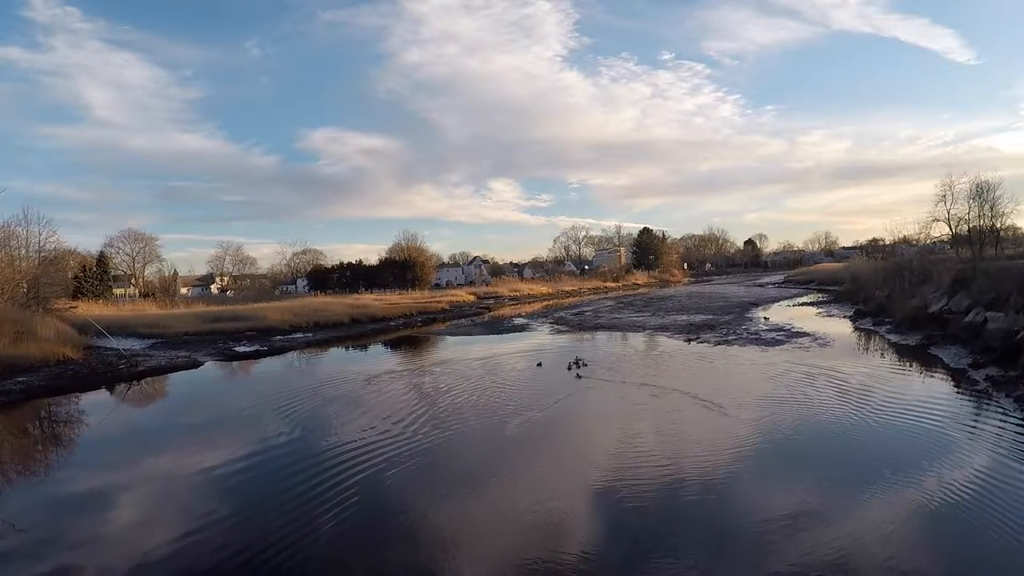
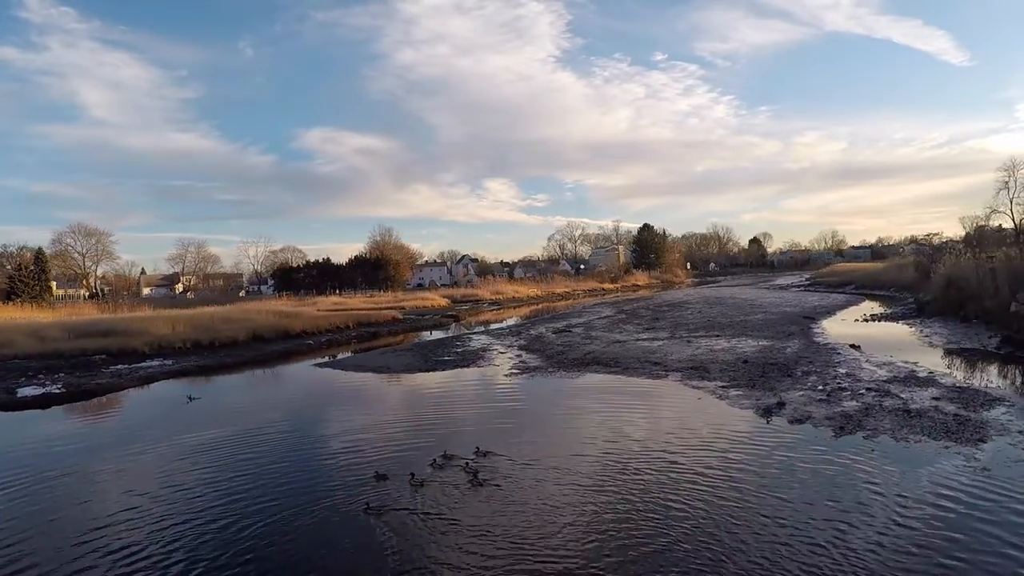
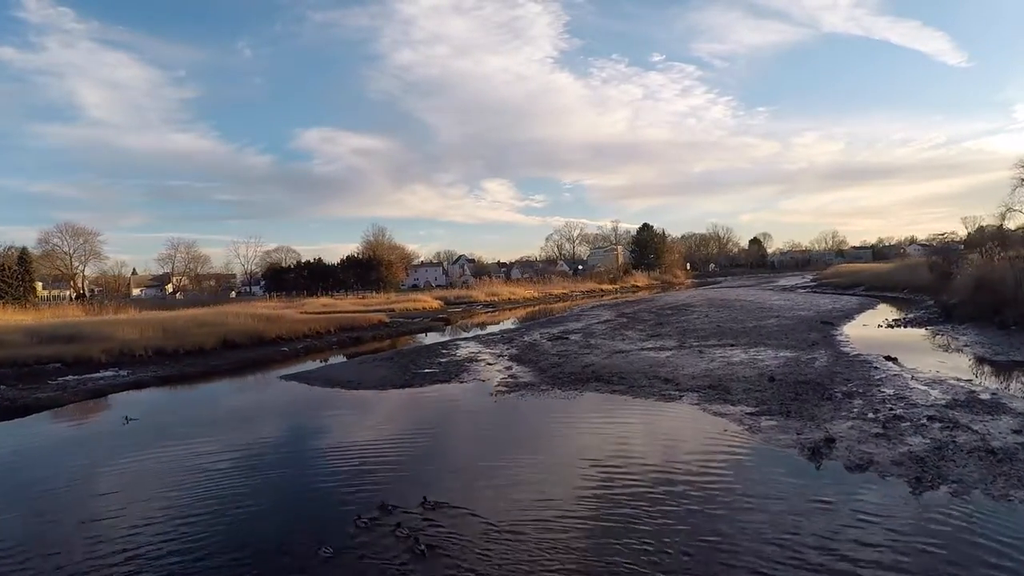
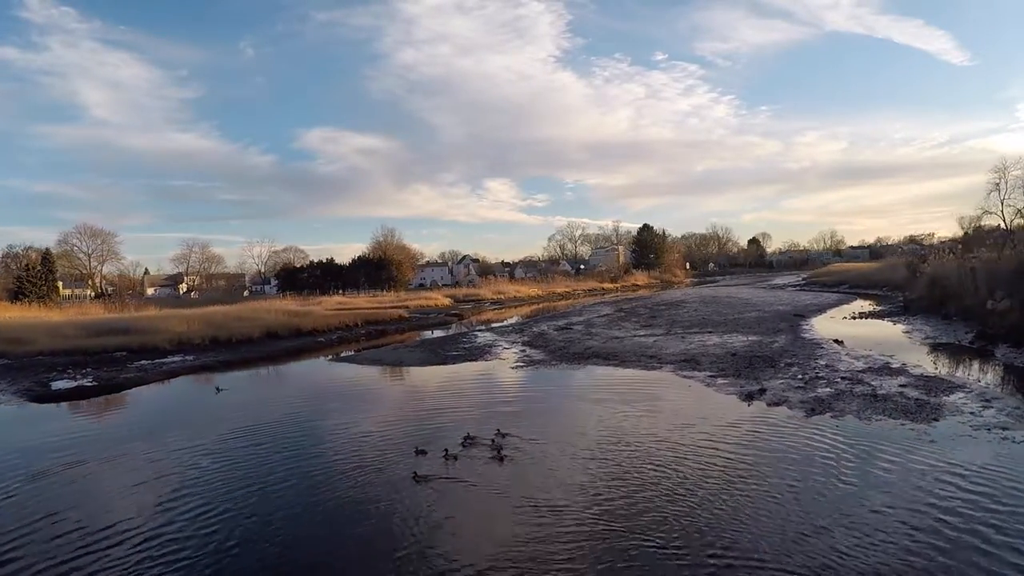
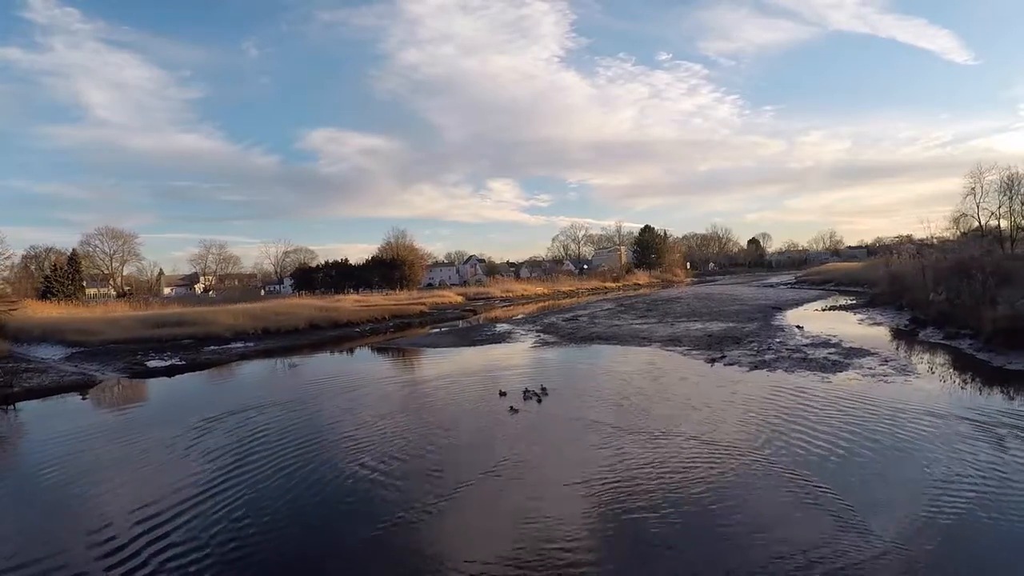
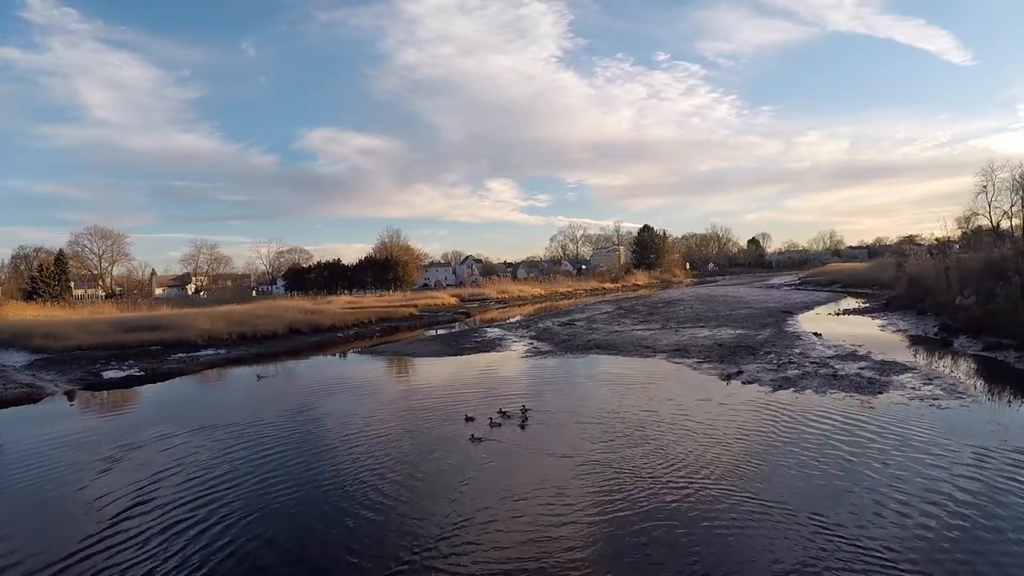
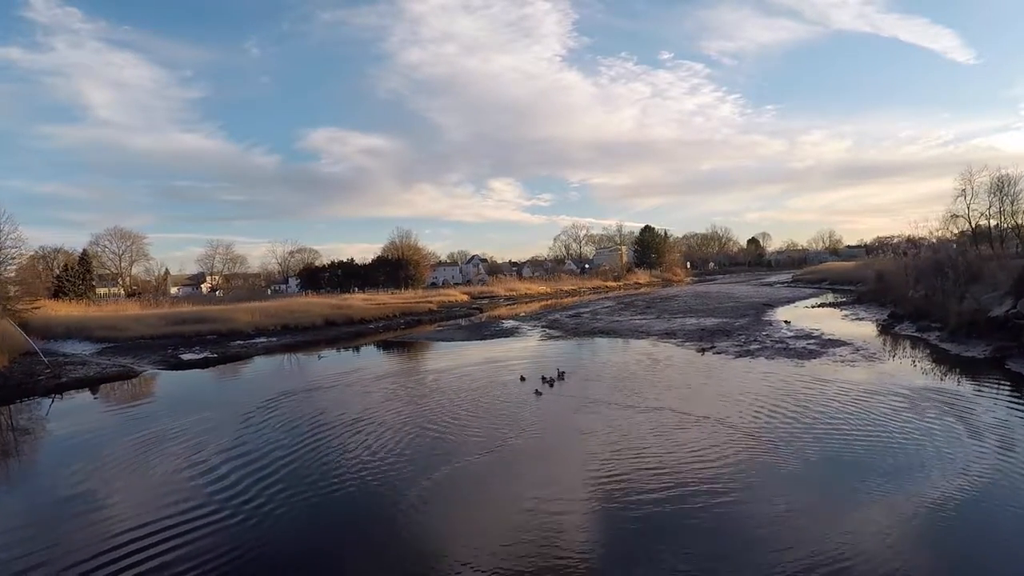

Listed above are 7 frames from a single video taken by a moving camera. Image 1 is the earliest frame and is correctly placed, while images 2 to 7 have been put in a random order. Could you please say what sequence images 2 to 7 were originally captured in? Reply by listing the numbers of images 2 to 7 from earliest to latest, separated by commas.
7, 5, 6, 4, 2, 3
